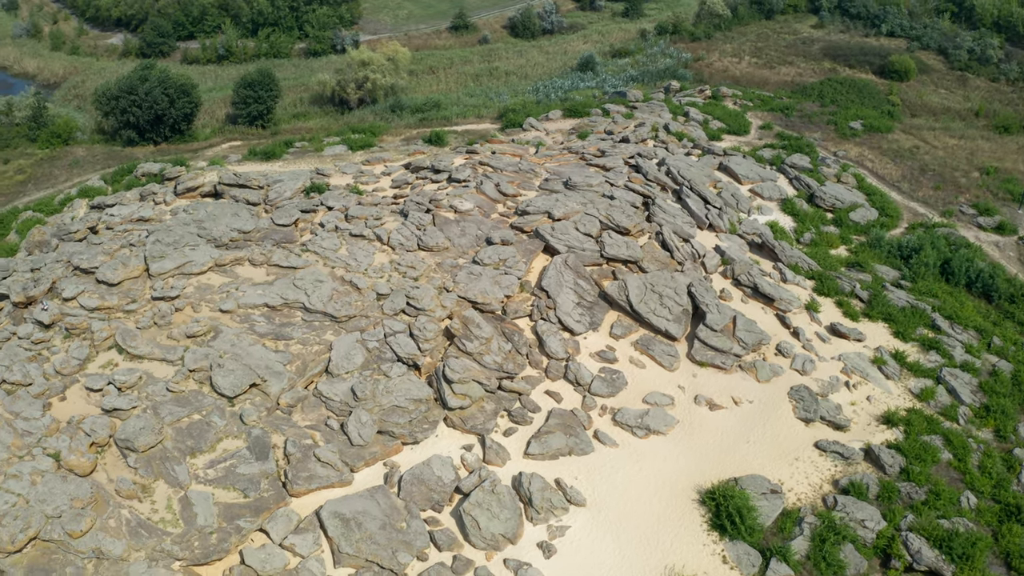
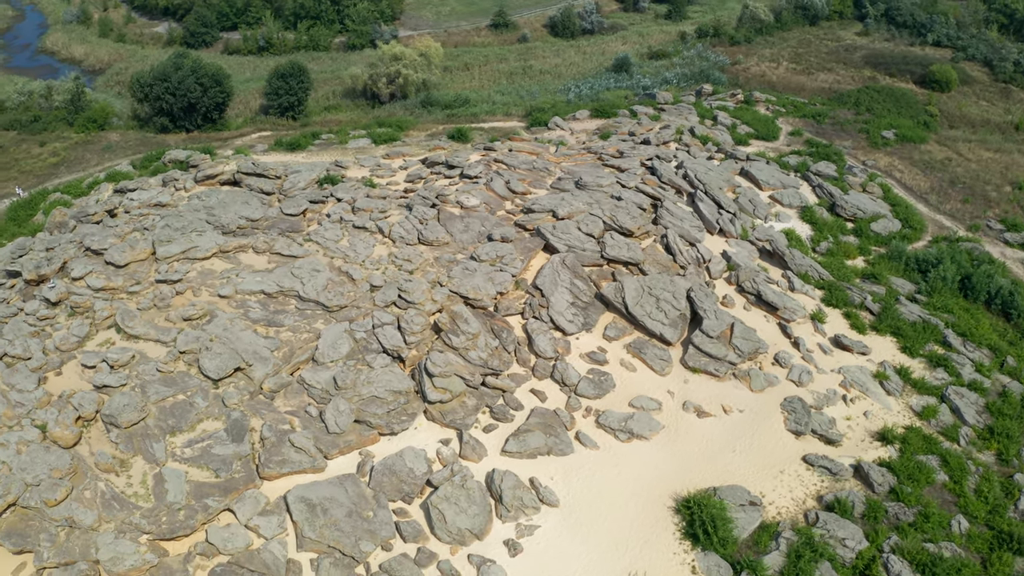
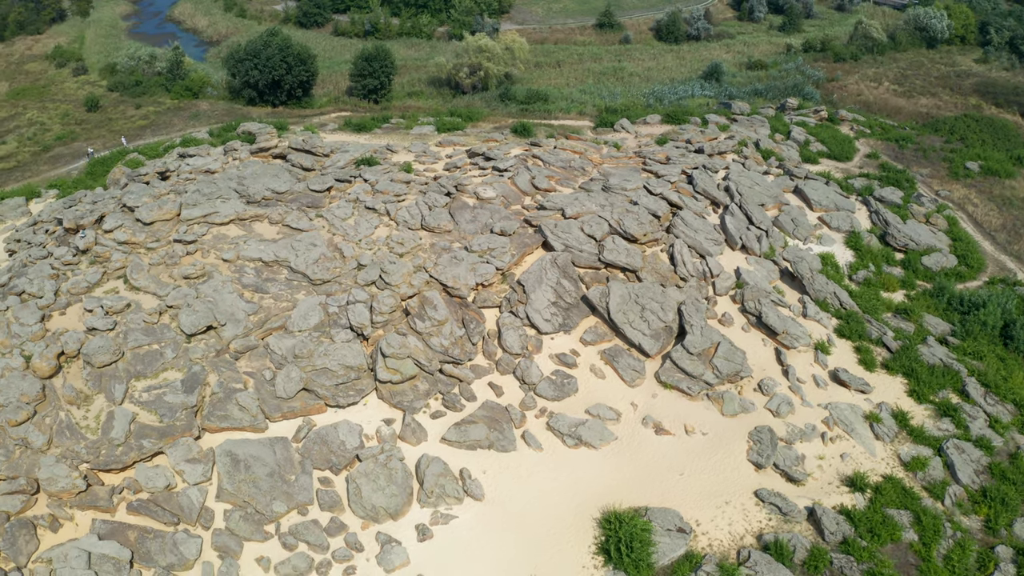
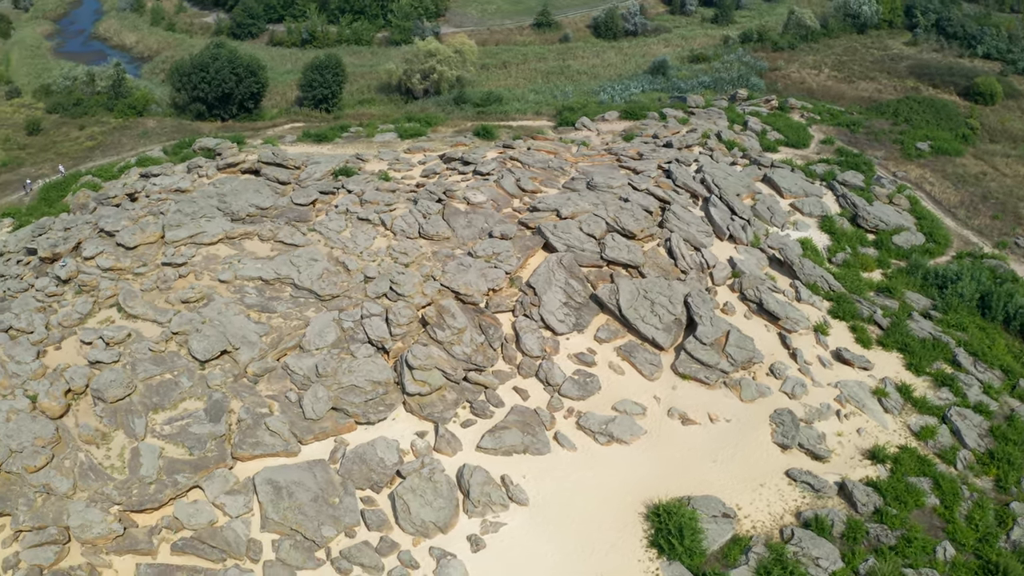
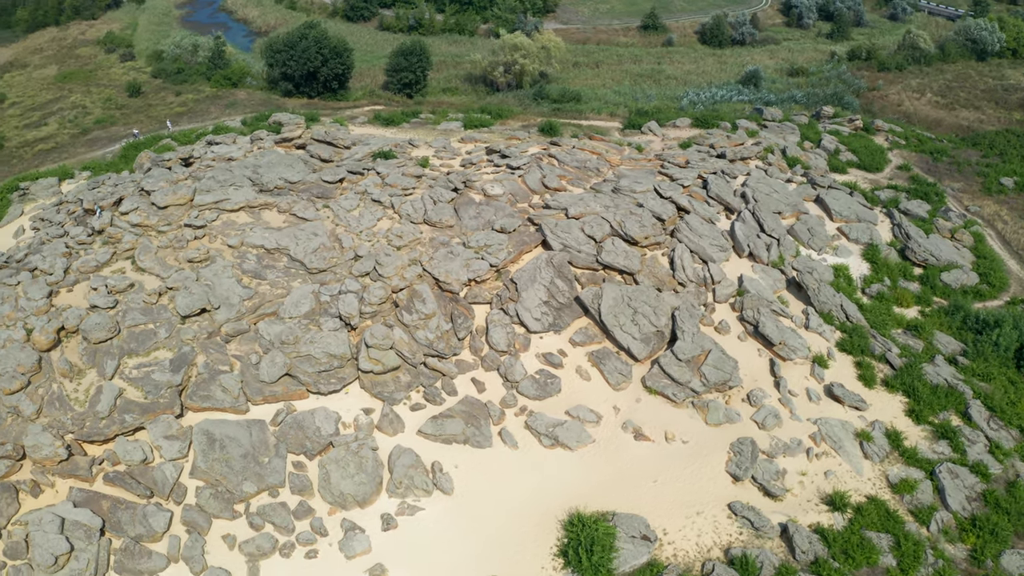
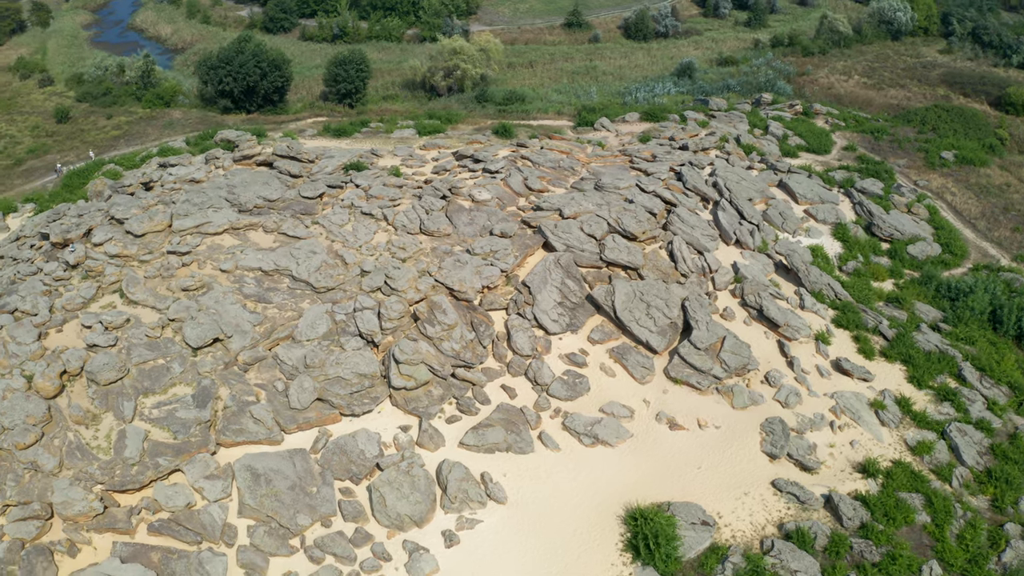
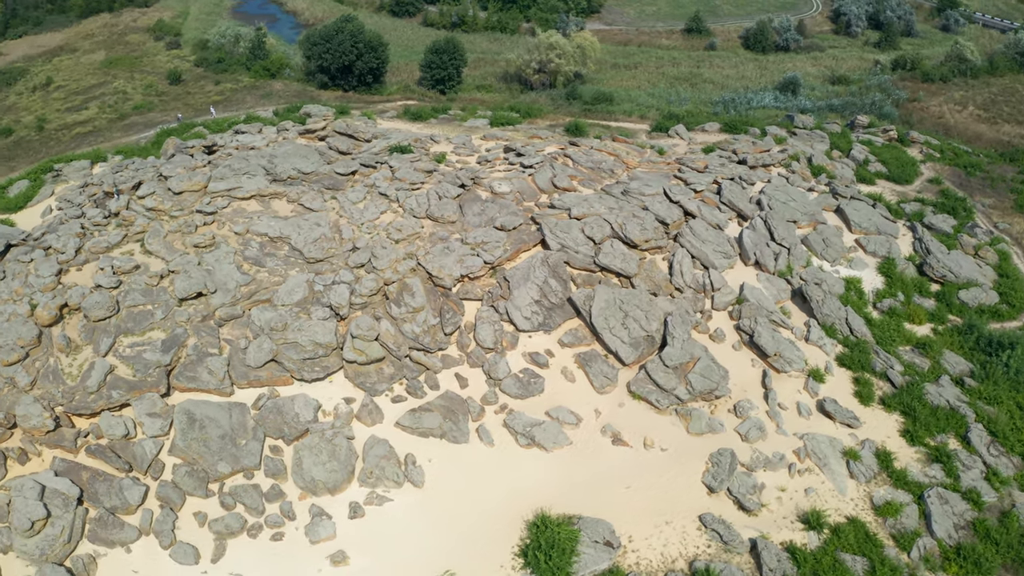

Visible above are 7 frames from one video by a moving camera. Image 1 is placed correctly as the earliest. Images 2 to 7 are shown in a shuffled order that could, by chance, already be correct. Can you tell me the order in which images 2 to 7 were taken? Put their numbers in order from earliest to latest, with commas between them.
2, 4, 6, 3, 5, 7
